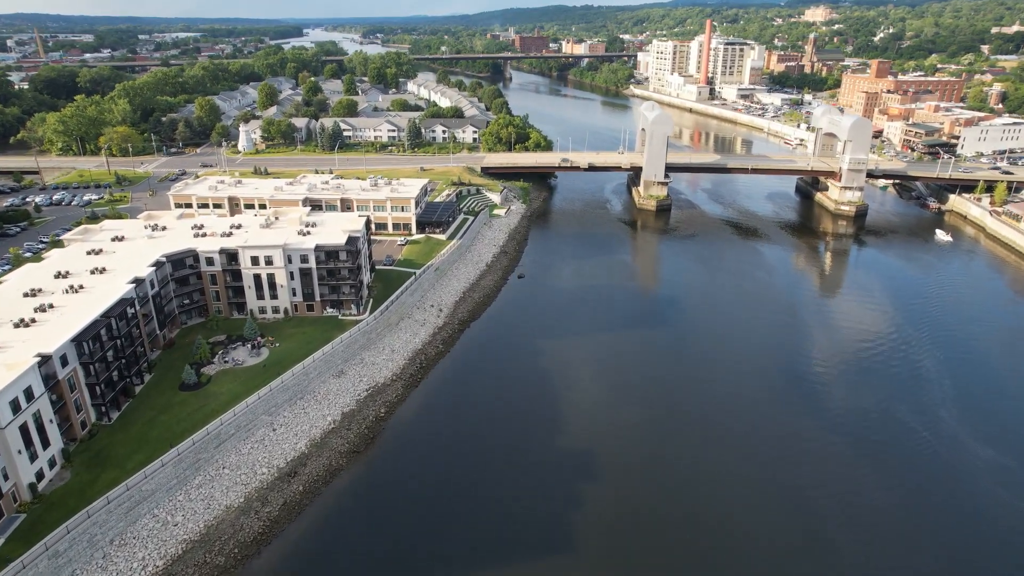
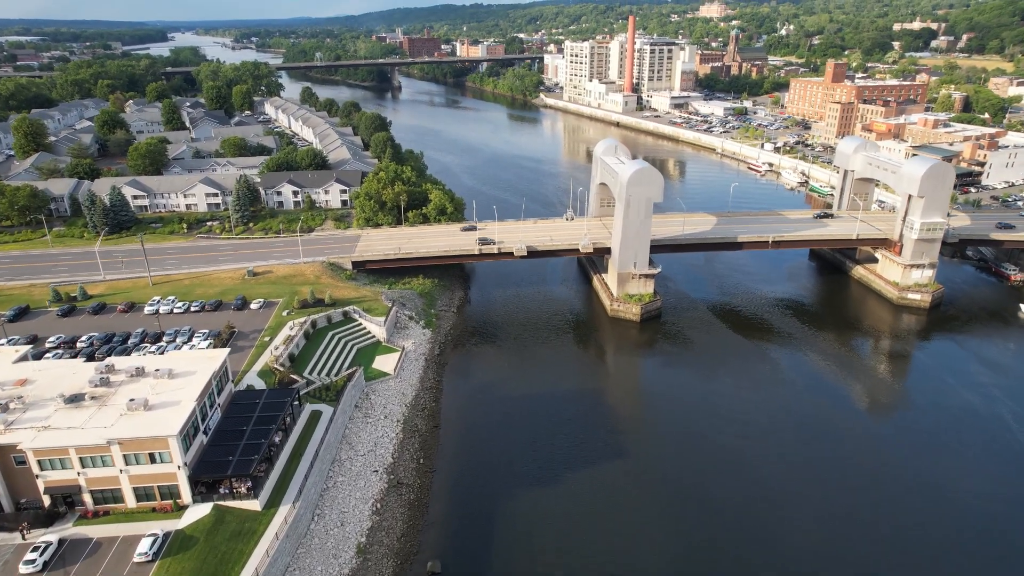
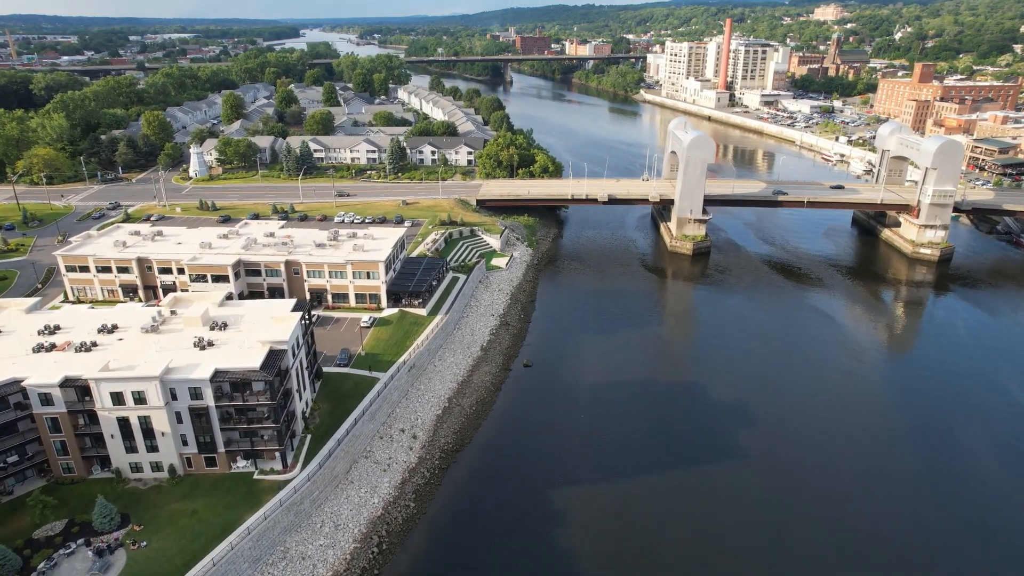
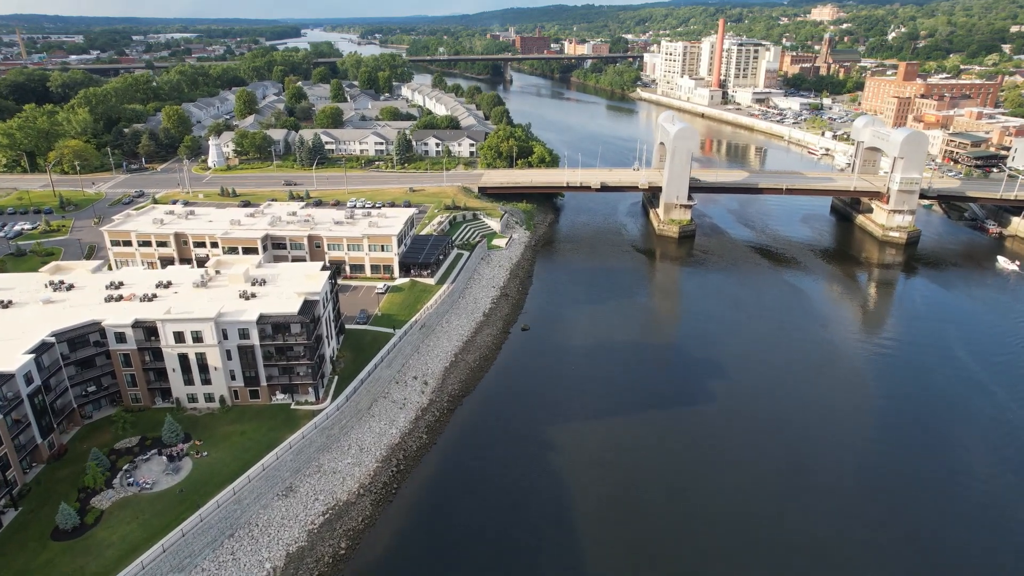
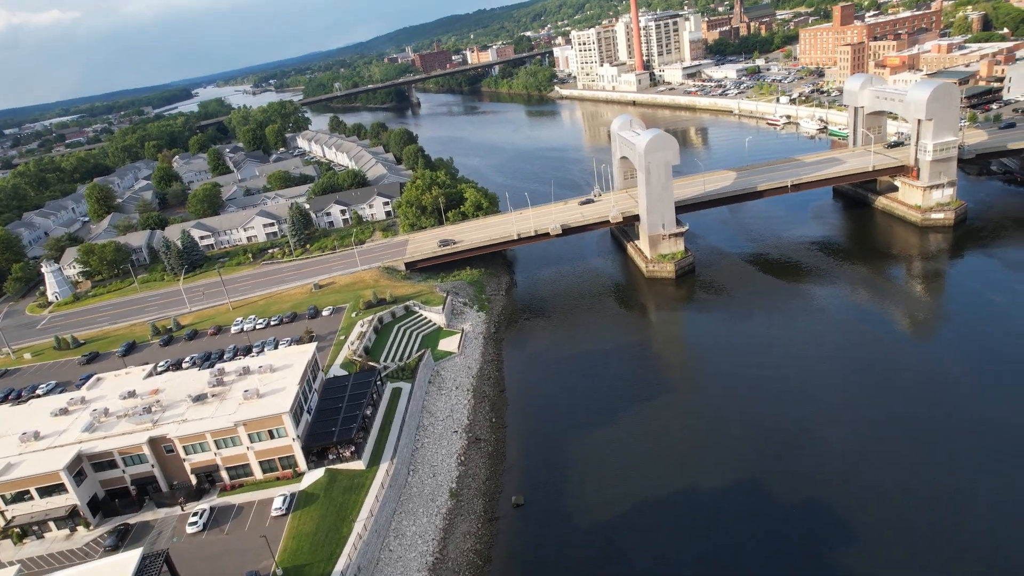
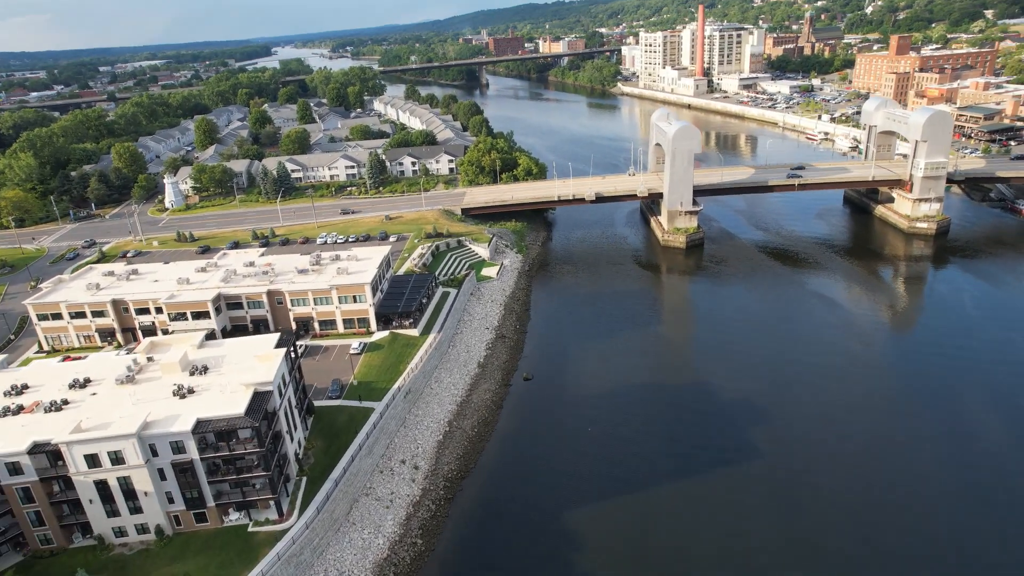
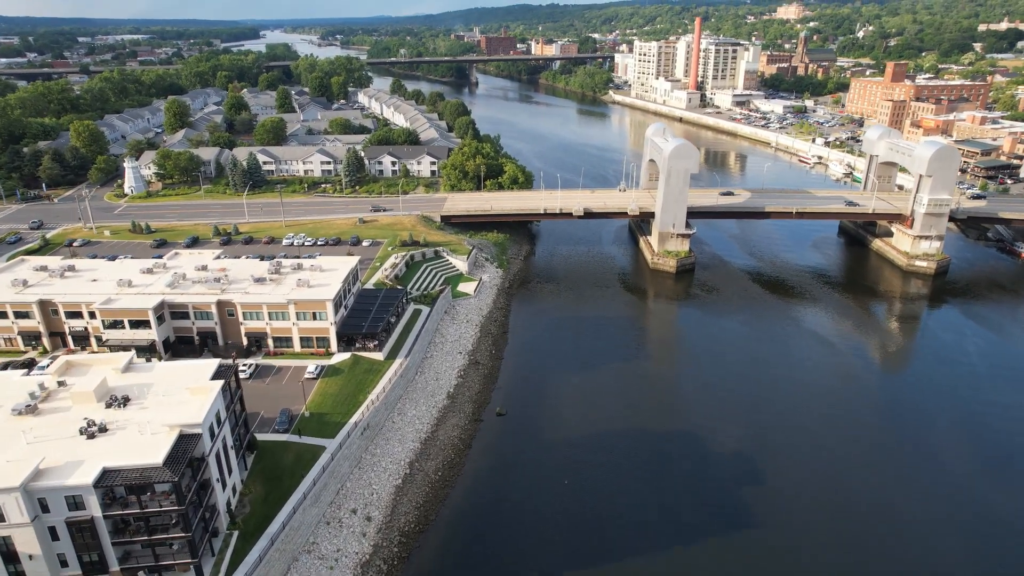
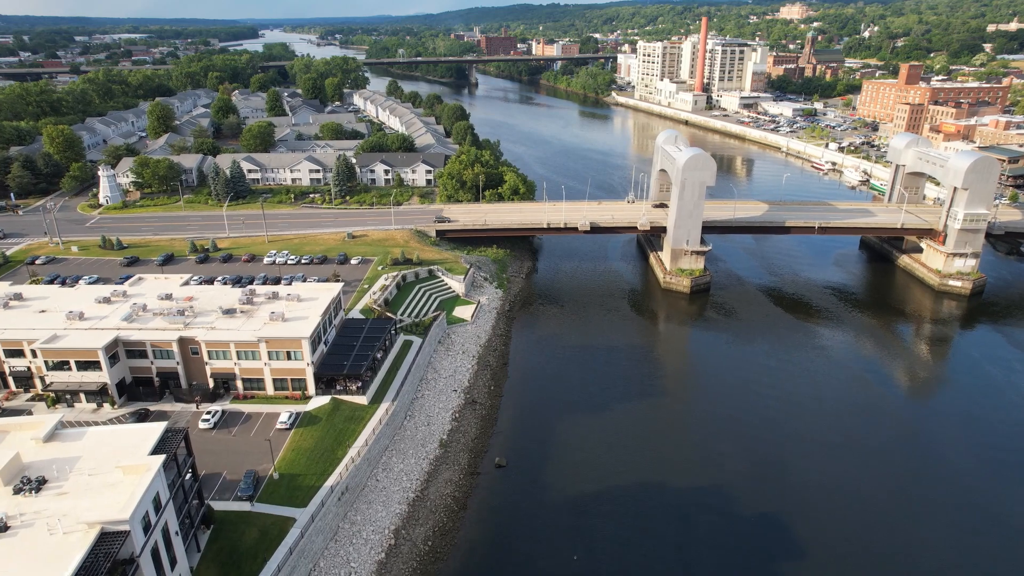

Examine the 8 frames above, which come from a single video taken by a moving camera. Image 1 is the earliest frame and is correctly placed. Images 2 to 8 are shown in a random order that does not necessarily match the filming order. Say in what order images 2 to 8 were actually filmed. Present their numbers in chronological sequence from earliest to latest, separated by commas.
4, 3, 6, 7, 8, 5, 2
